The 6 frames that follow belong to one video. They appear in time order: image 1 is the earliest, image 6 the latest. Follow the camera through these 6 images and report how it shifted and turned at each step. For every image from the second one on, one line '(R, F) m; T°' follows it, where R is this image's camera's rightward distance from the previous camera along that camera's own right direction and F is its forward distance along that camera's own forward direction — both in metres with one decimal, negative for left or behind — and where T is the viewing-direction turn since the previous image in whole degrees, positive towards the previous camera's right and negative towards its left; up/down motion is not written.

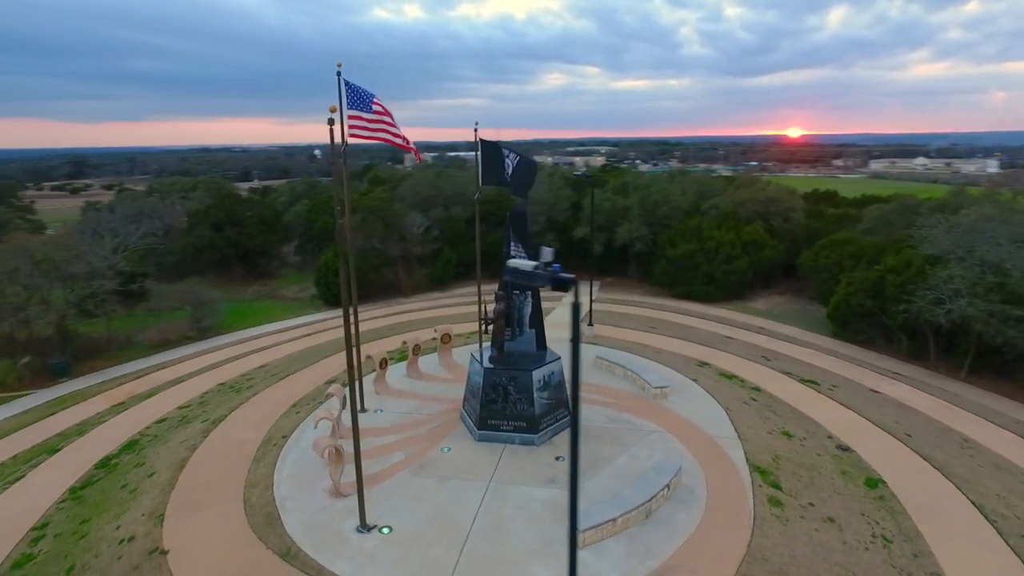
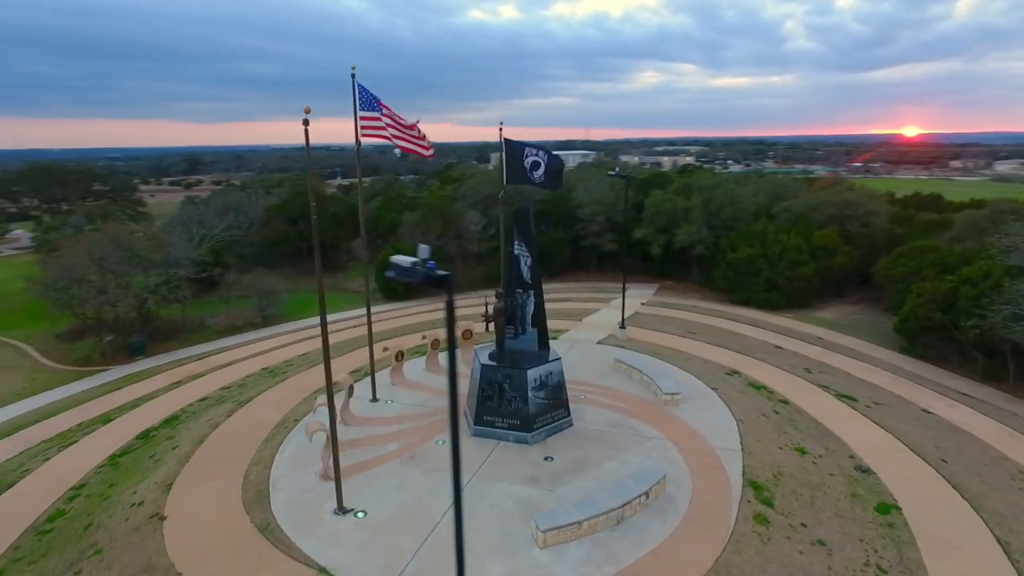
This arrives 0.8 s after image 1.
(+1.9, 0.0) m; -8°
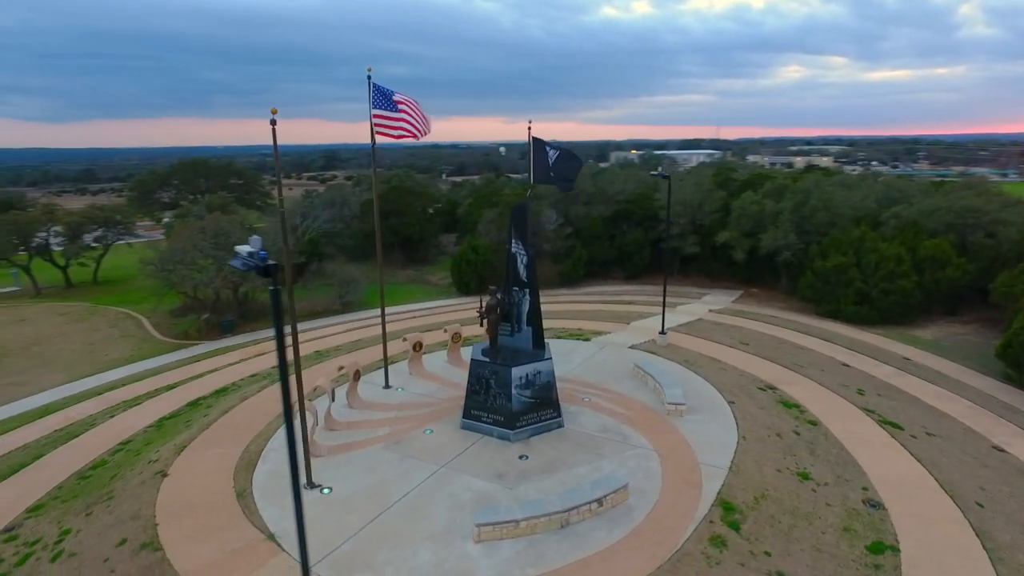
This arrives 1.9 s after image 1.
(+2.8, +0.1) m; -11°
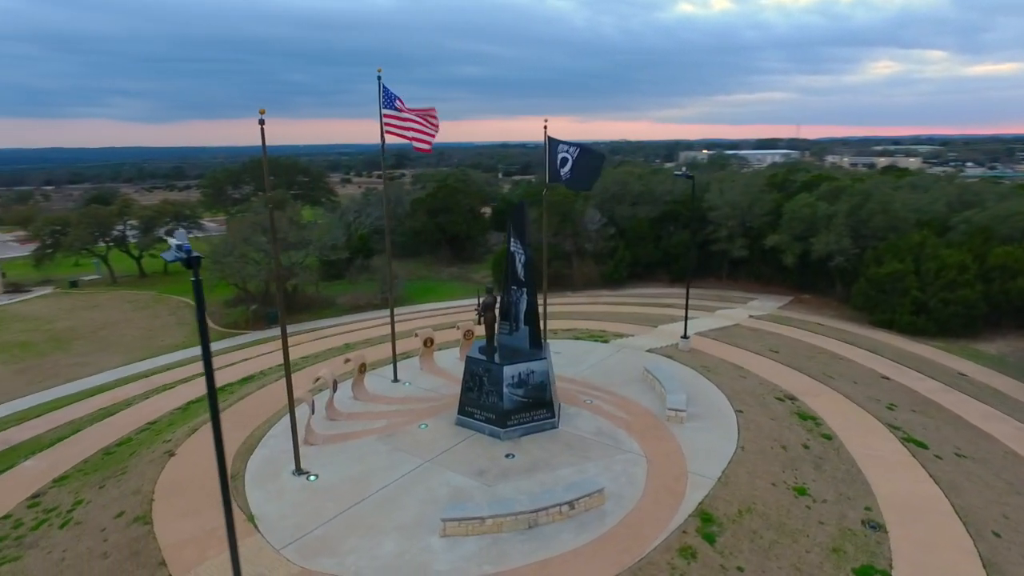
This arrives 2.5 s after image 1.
(+1.6, +0.1) m; -6°
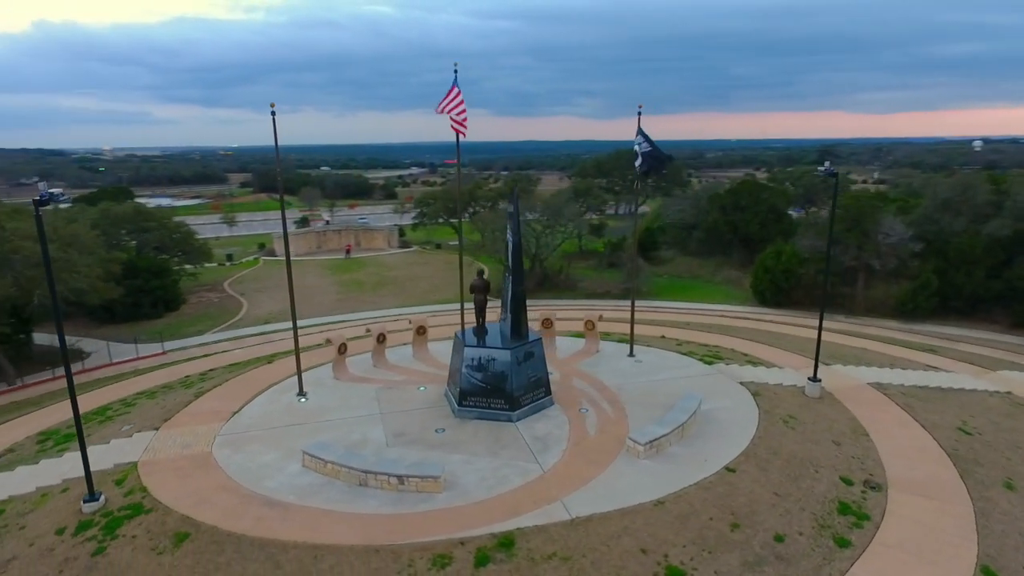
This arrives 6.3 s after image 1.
(+8.8, +2.8) m; -36°
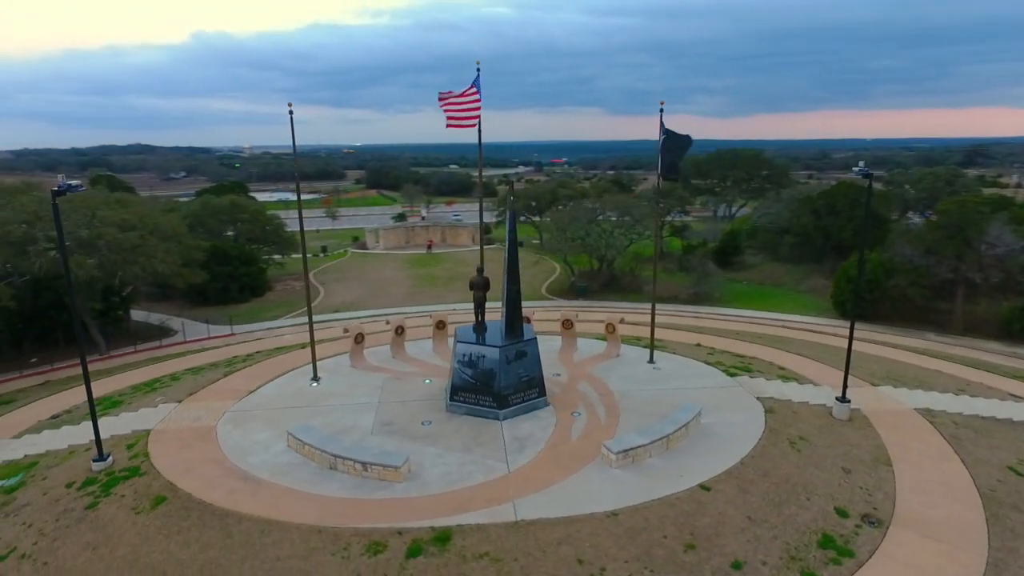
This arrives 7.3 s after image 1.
(+2.5, +0.3) m; -10°
